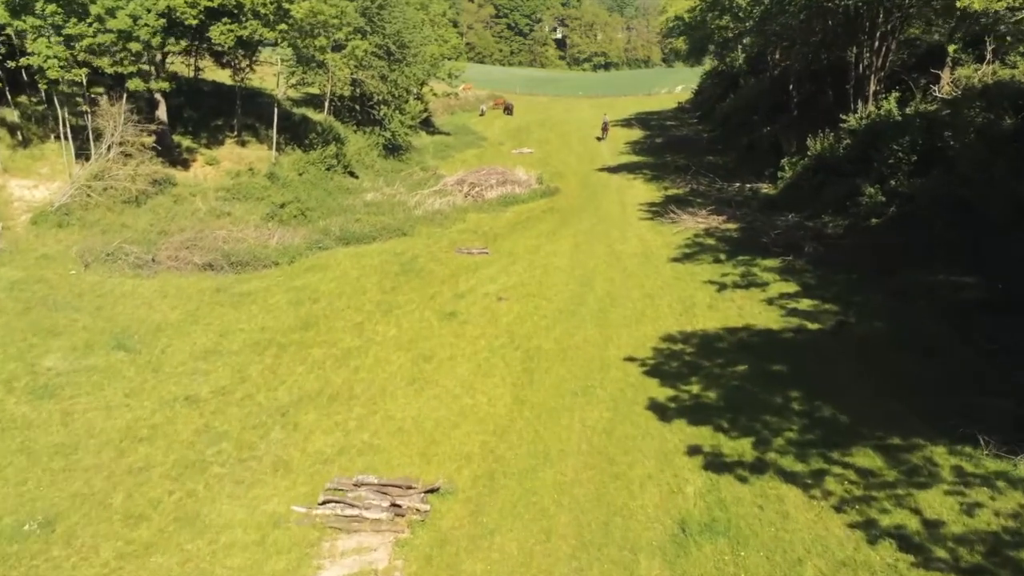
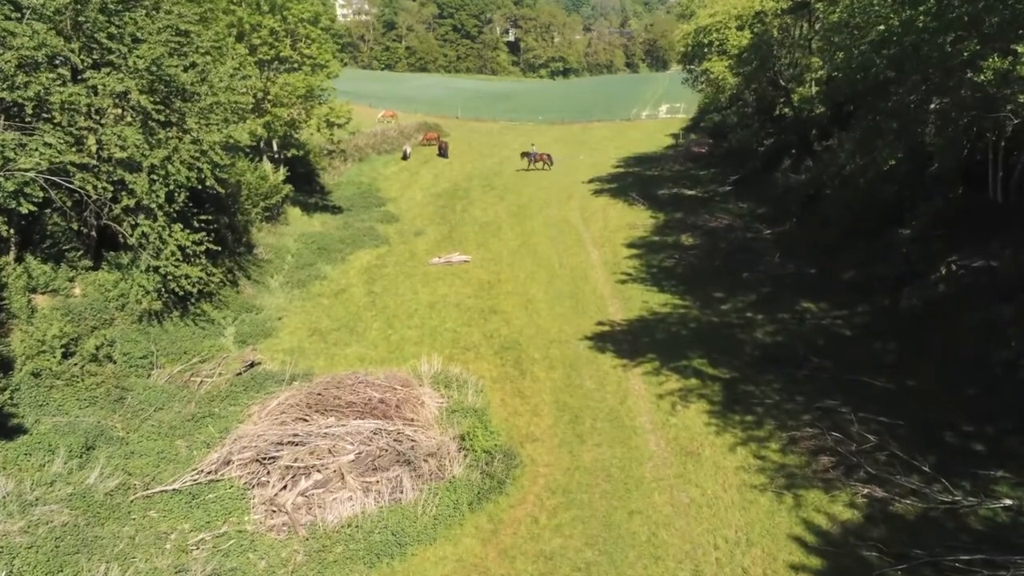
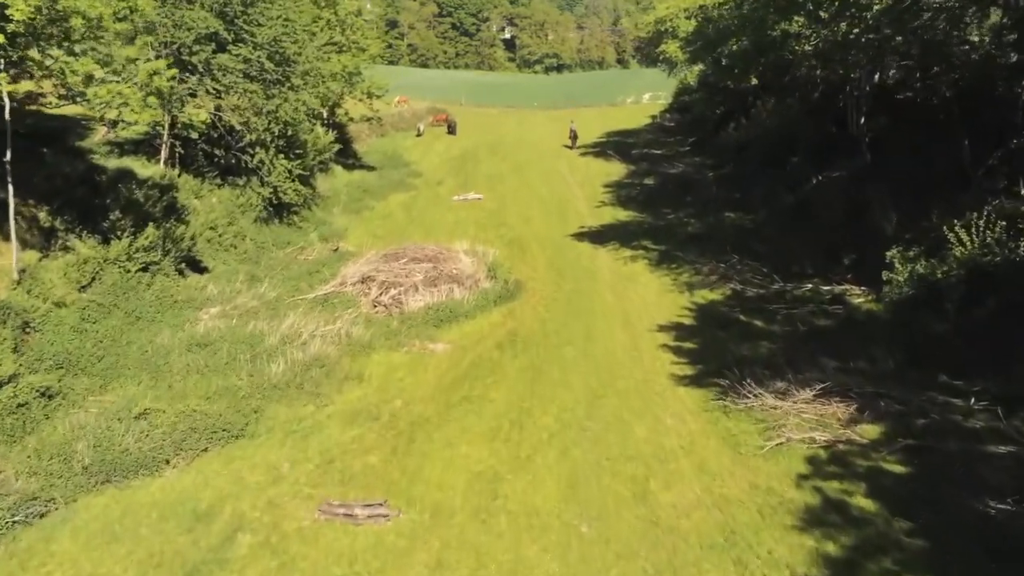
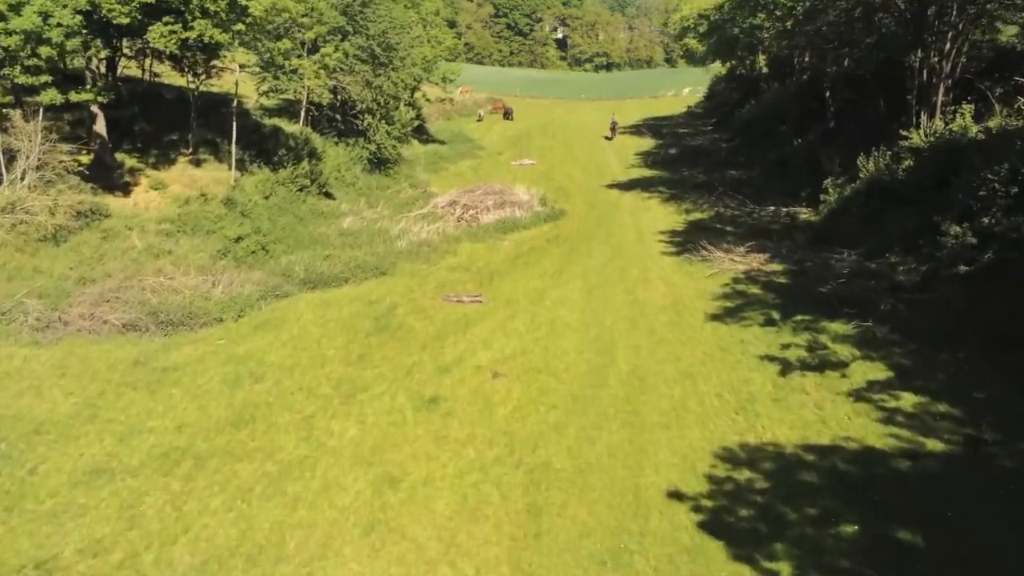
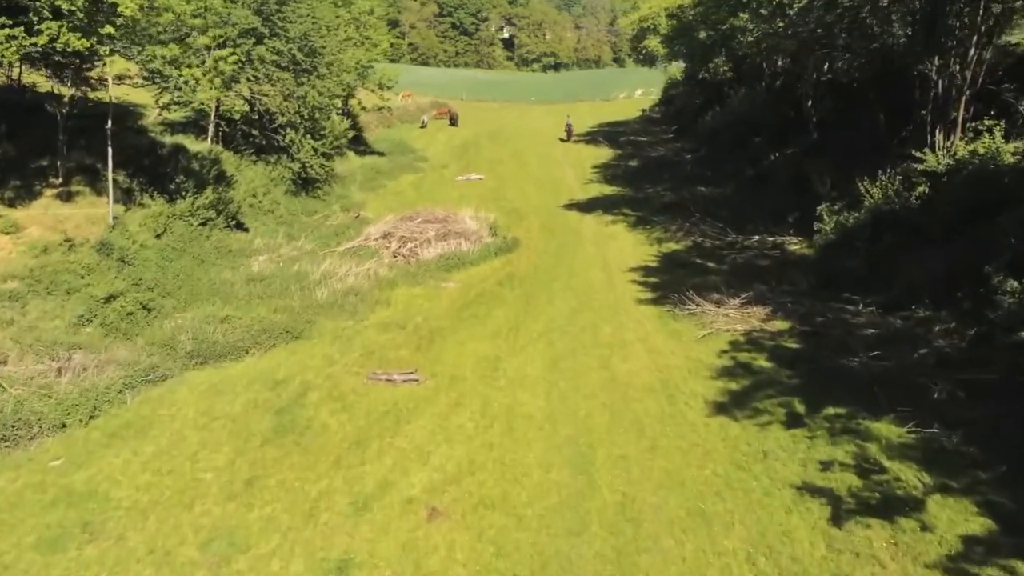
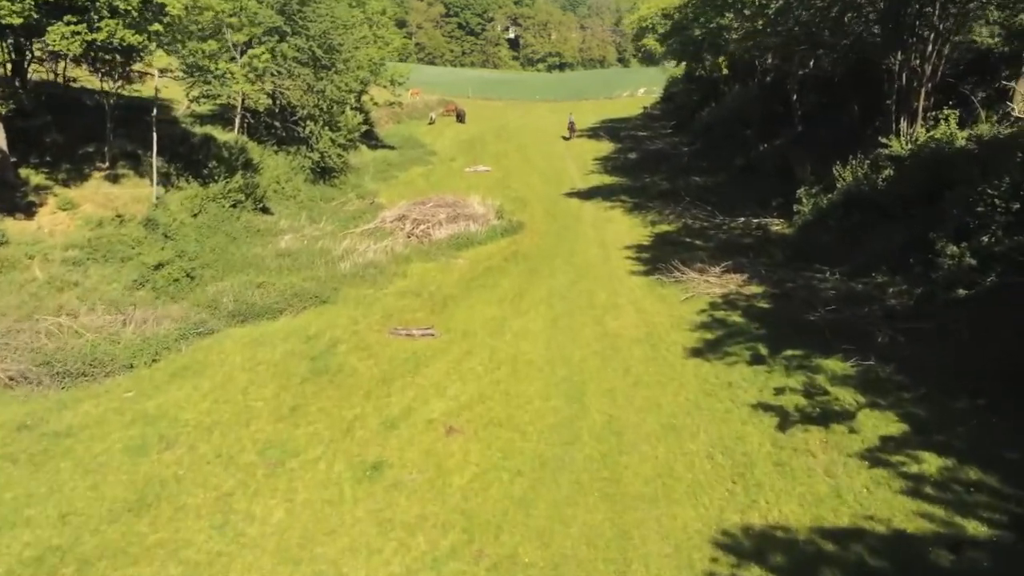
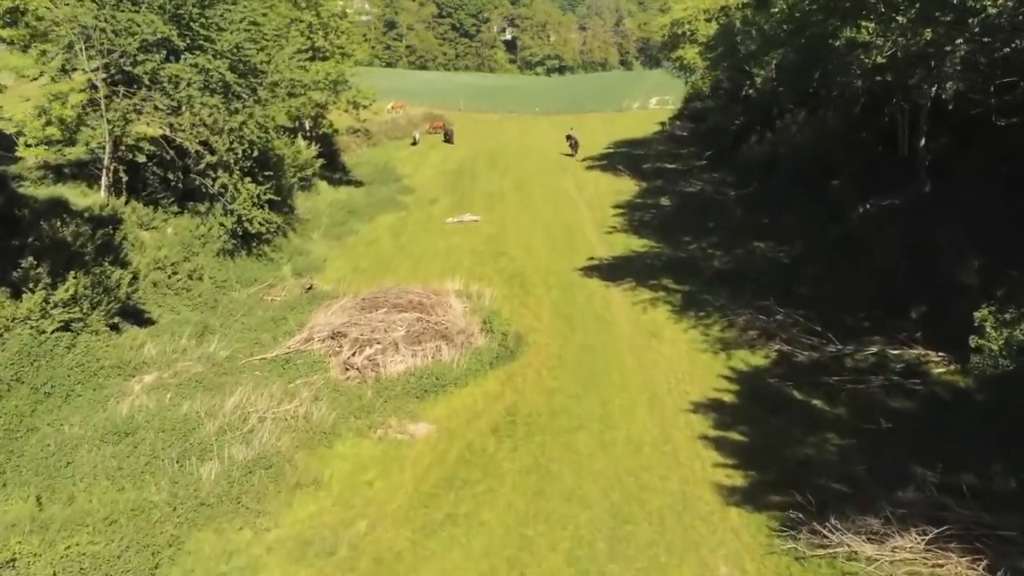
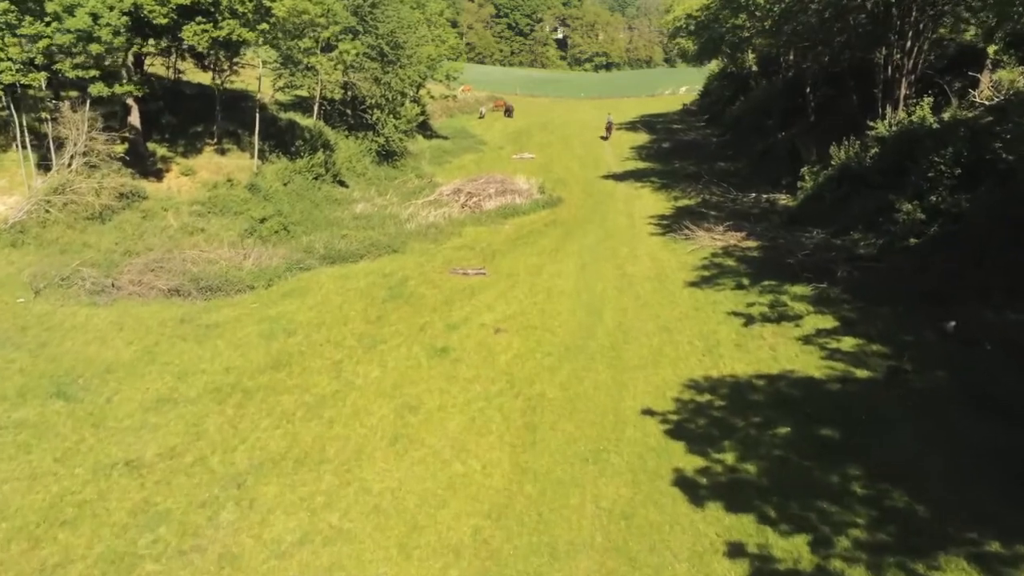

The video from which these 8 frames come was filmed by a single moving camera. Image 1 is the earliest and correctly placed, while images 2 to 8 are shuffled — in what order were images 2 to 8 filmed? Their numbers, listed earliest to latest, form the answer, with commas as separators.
8, 4, 6, 5, 3, 7, 2
